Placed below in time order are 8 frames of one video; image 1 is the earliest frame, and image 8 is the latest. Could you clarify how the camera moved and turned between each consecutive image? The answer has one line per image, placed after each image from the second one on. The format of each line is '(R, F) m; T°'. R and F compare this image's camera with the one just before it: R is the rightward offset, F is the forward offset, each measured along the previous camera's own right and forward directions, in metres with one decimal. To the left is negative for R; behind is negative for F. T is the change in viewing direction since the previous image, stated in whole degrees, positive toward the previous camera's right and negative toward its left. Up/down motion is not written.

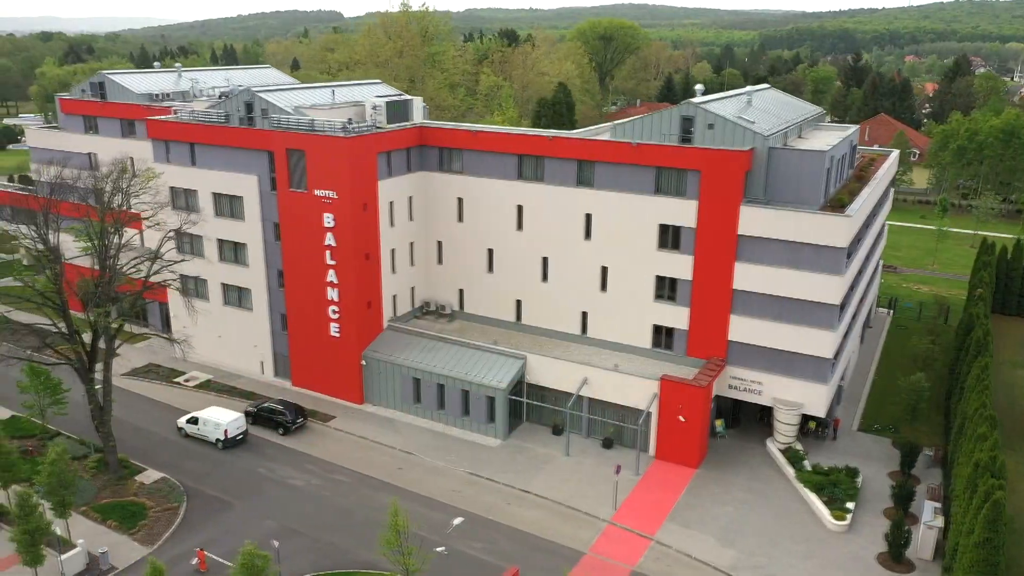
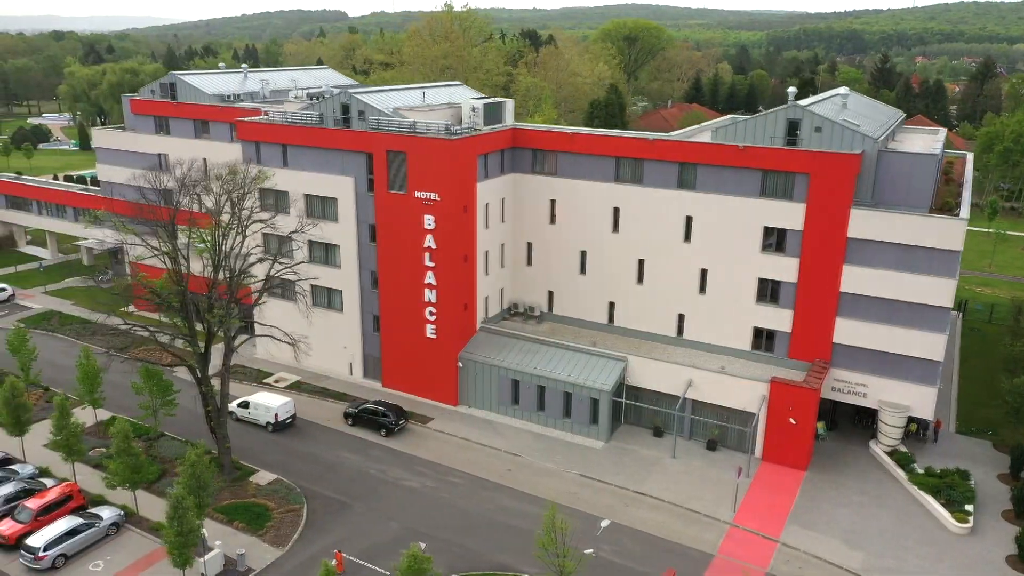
(-5.5, -0.1) m; 0°
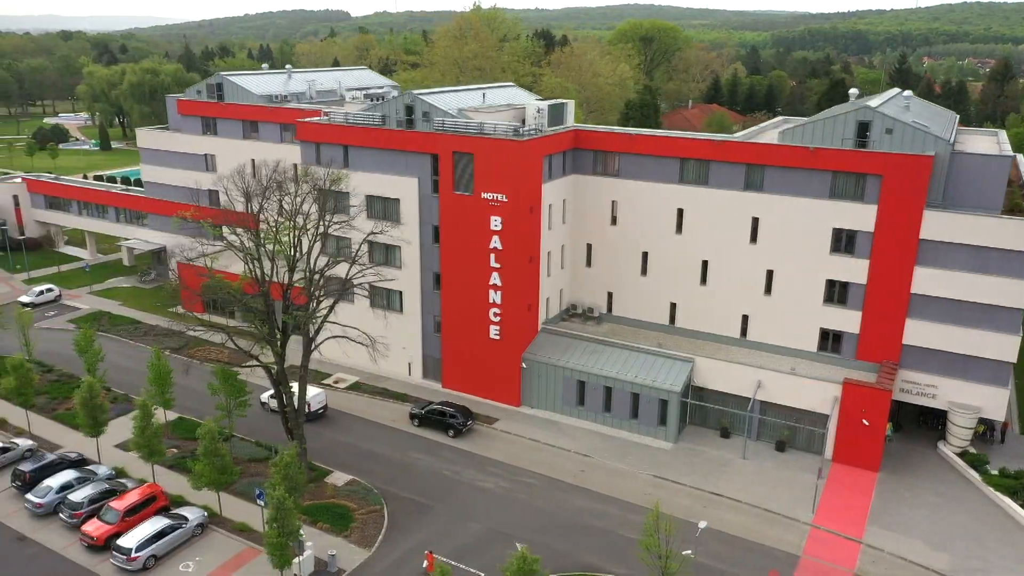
(-3.7, 0.0) m; 0°
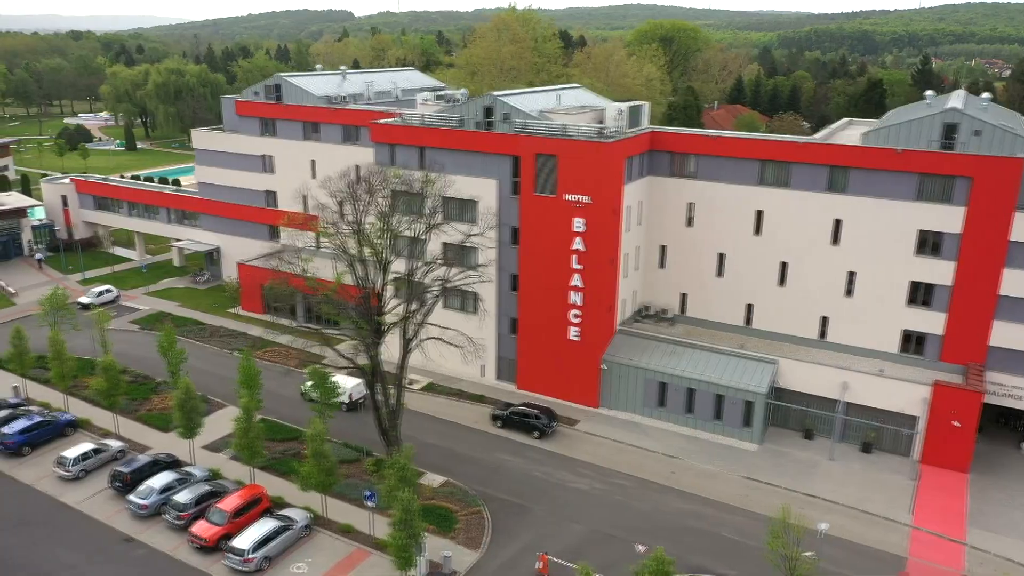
(-4.6, -0.1) m; 0°
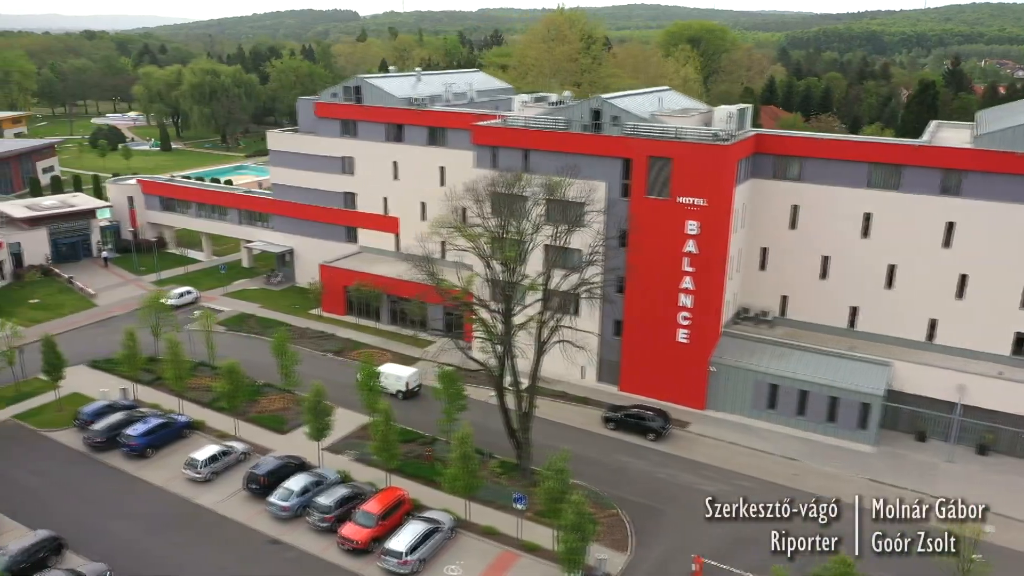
(-6.3, -0.1) m; 0°
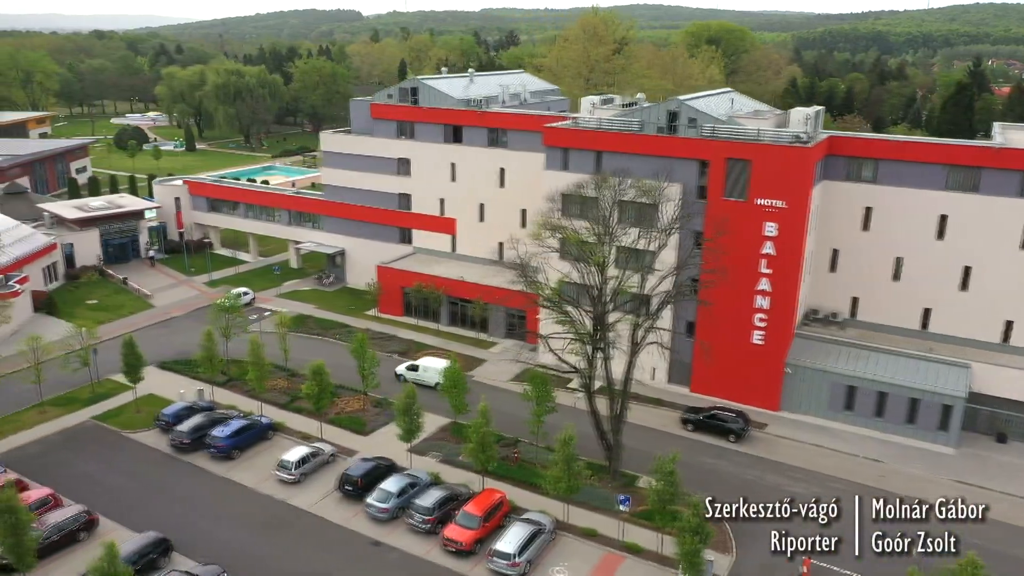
(-4.4, -0.1) m; 0°
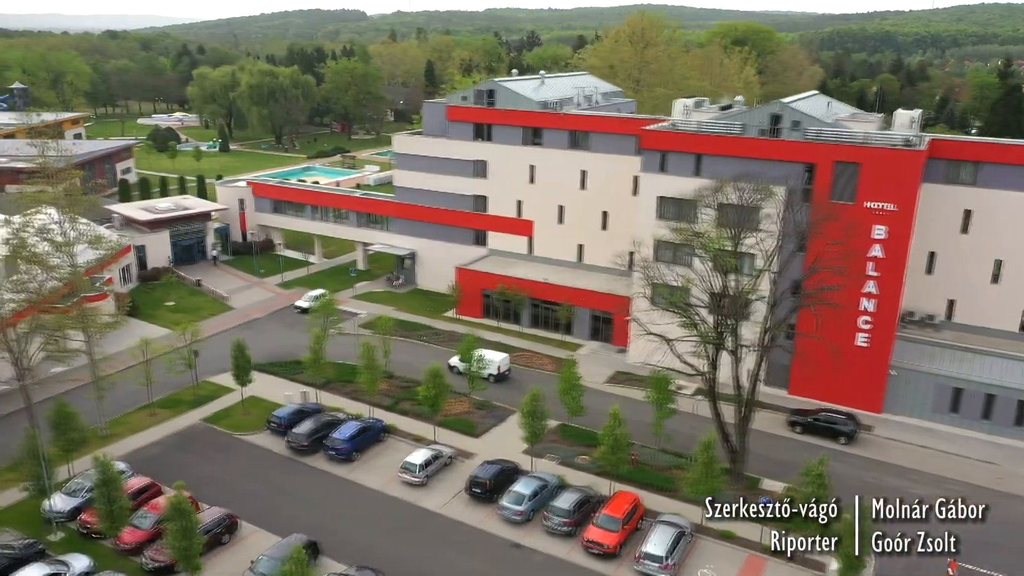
(-6.1, -0.1) m; 0°
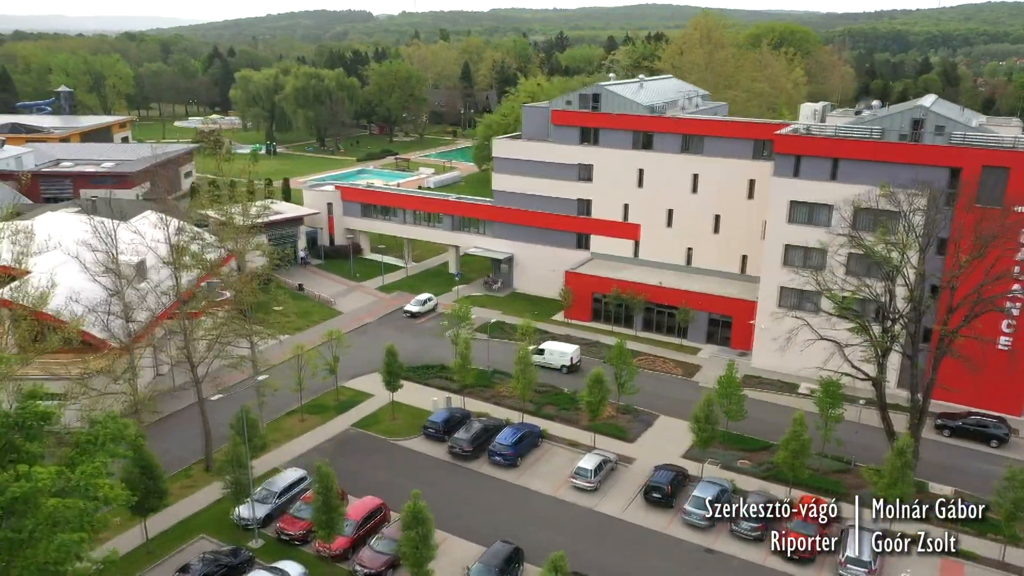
(-8.3, -0.2) m; 0°
